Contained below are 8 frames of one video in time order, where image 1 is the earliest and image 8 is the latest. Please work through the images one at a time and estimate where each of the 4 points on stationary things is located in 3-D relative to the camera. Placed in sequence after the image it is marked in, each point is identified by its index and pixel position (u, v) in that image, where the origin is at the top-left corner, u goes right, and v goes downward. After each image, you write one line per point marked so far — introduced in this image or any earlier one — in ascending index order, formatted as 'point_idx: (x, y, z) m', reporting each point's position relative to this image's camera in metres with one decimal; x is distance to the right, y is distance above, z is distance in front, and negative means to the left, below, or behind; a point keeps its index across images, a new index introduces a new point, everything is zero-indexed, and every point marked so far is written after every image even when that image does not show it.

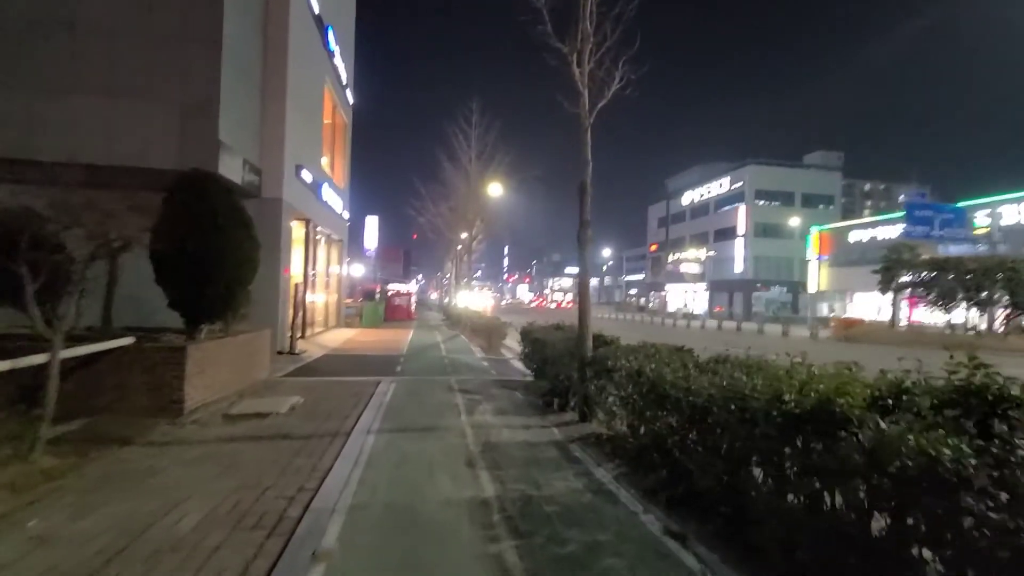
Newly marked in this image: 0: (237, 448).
0: (-4.7, -2.7, +8.6) m
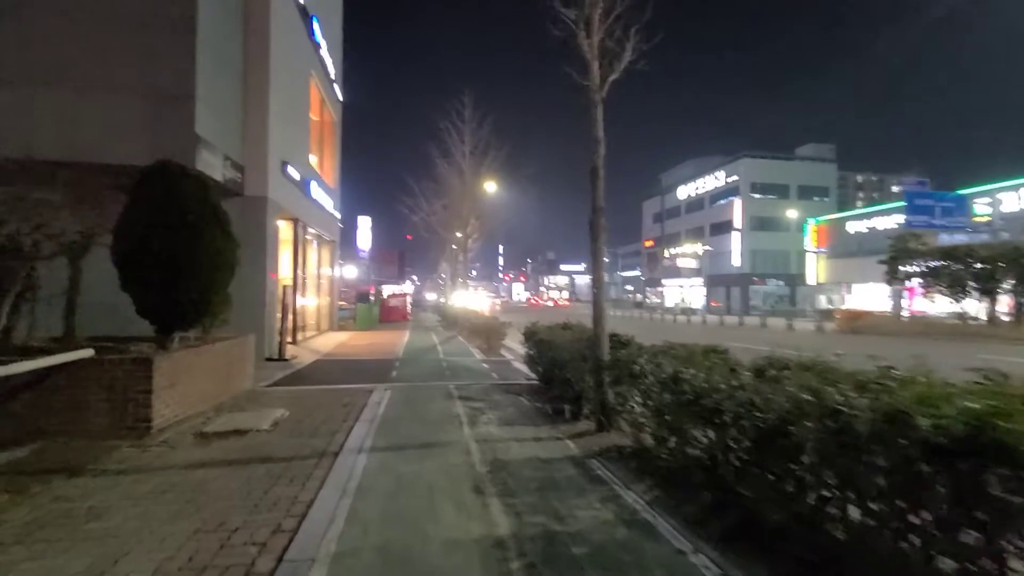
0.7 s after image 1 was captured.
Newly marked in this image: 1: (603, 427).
0: (-4.5, -2.8, +7.4) m
1: (+1.7, -2.6, +9.3) m
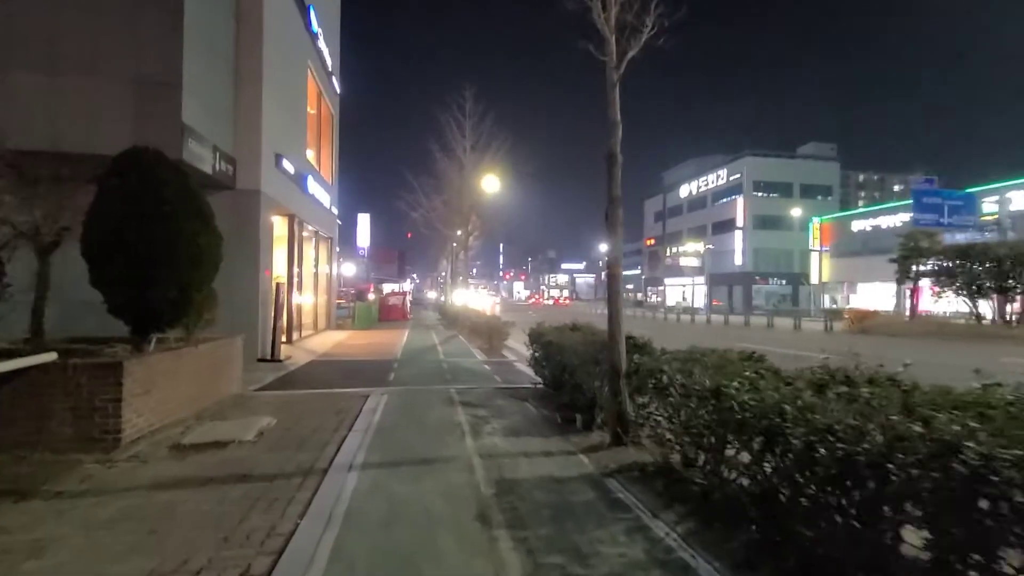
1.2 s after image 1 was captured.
0: (-4.4, -2.7, +6.5) m
1: (+1.8, -2.6, +8.4) m
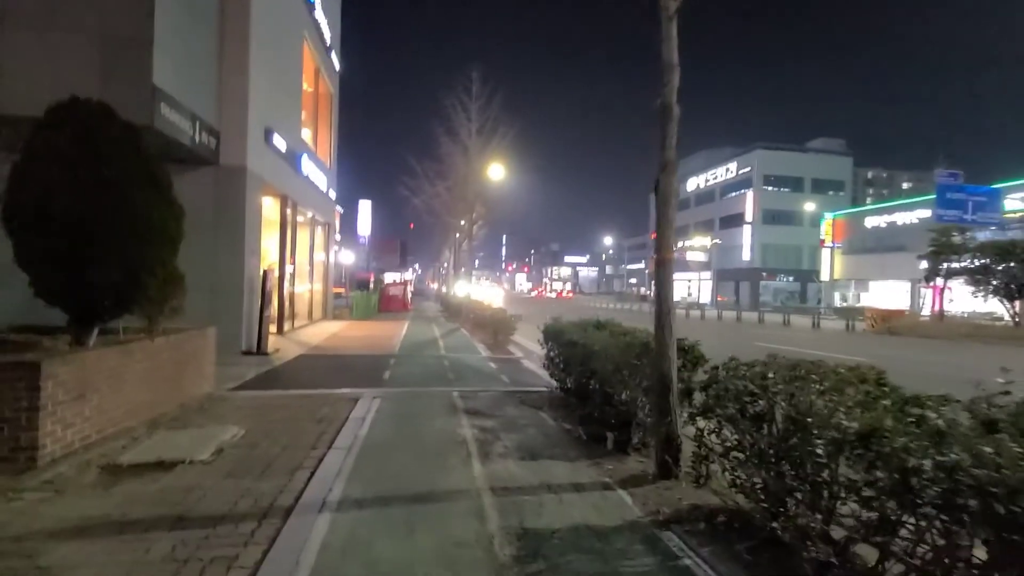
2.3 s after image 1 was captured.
0: (-4.1, -2.5, +4.7) m
1: (+2.1, -2.4, +6.6) m
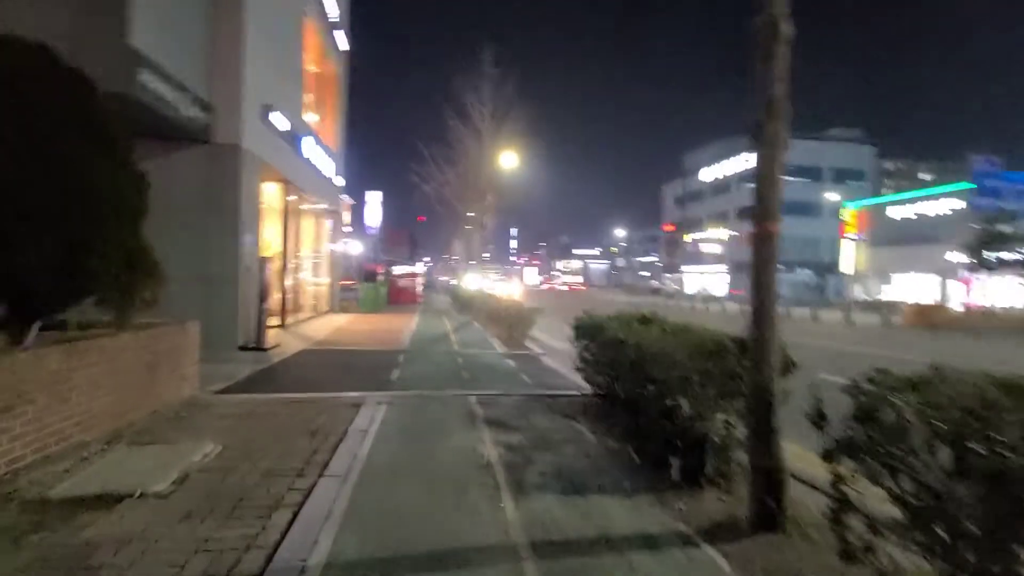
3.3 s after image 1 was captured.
0: (-3.7, -2.4, +3.1) m
1: (+2.5, -2.3, +4.9) m
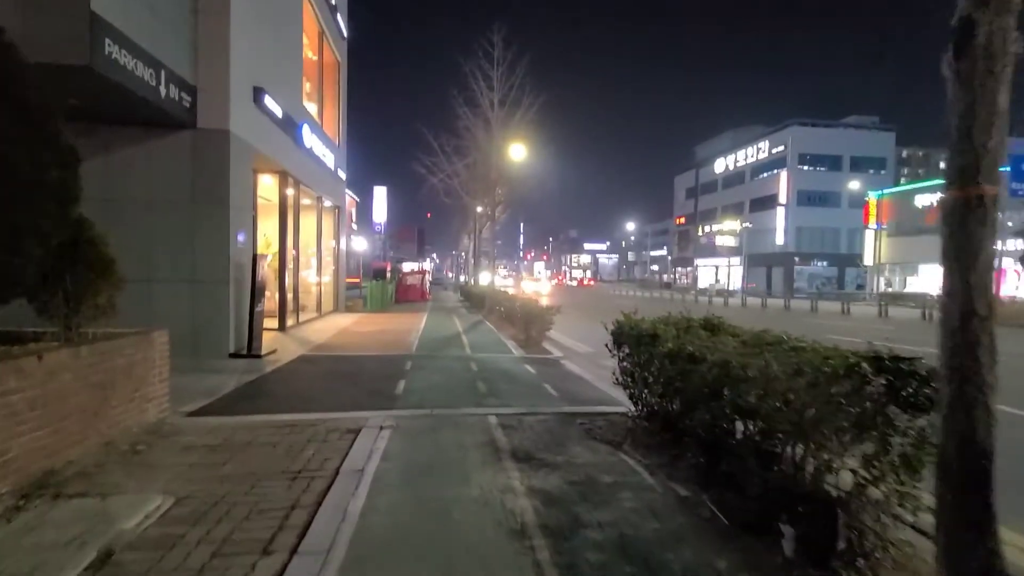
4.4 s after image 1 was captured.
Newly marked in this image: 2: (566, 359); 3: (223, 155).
0: (-3.3, -2.5, +1.4) m
1: (+2.9, -2.3, +3.0) m
2: (+1.9, -2.5, +18.0) m
3: (-9.0, +4.1, +15.7) m
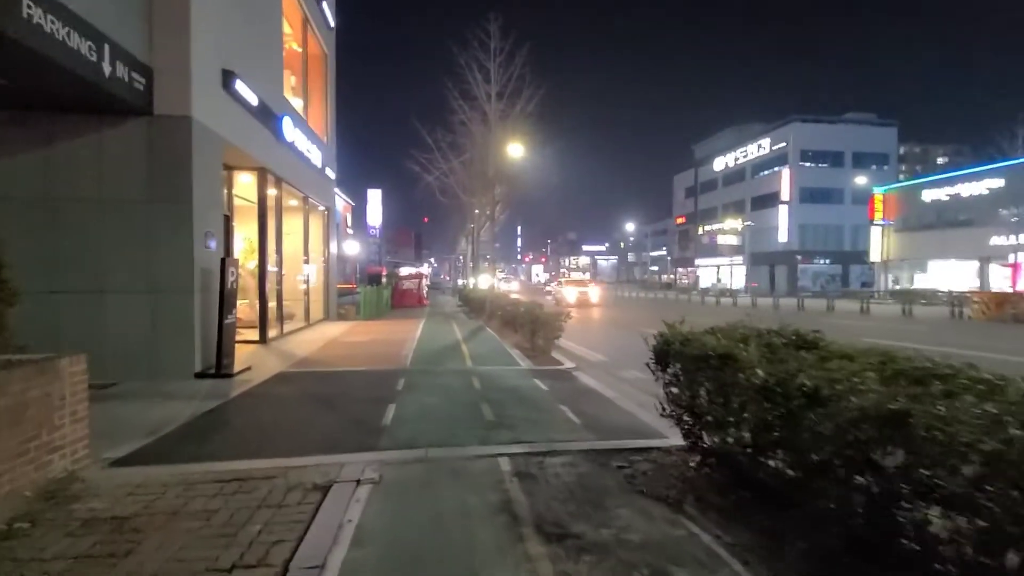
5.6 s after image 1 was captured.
0: (-3.0, -2.6, -0.7) m
1: (+3.2, -2.3, +1.0) m
2: (+2.1, -2.6, +16.0) m
3: (-8.9, +3.9, +13.7) m
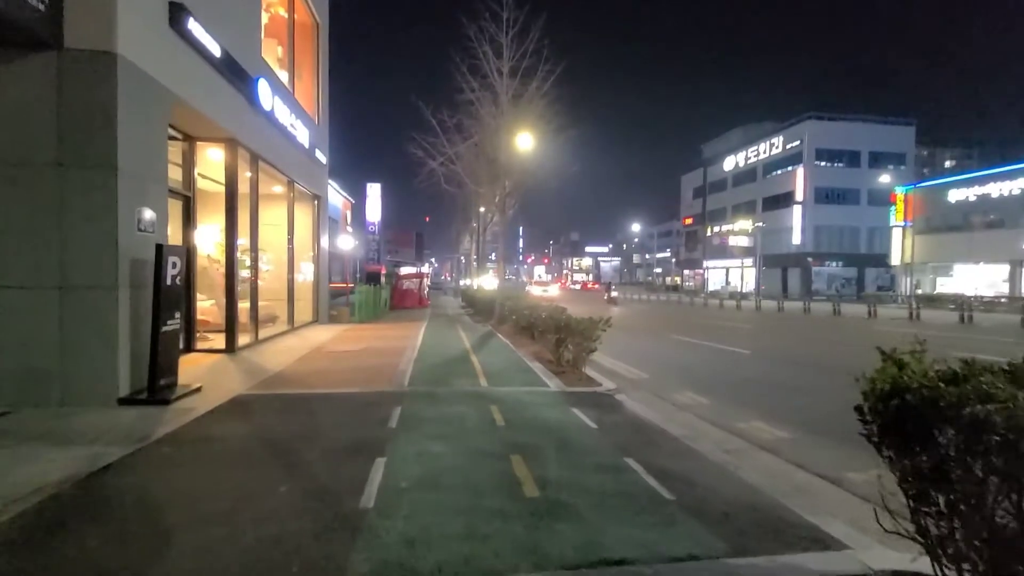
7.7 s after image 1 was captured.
0: (-2.4, -2.5, -4.2) m
1: (+3.9, -2.3, -2.6) m
2: (+2.8, -2.6, +12.4) m
3: (-8.2, +3.9, +10.1) m
